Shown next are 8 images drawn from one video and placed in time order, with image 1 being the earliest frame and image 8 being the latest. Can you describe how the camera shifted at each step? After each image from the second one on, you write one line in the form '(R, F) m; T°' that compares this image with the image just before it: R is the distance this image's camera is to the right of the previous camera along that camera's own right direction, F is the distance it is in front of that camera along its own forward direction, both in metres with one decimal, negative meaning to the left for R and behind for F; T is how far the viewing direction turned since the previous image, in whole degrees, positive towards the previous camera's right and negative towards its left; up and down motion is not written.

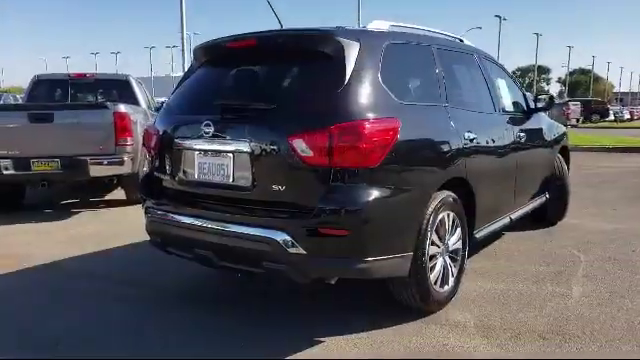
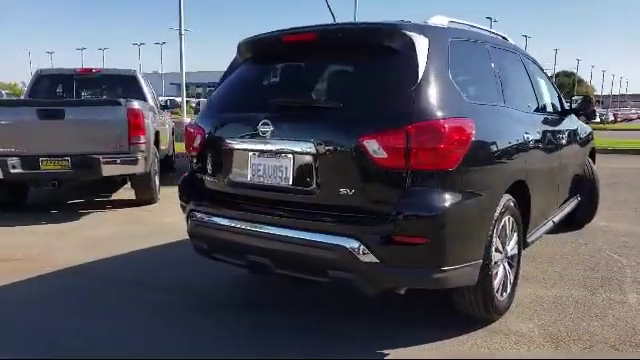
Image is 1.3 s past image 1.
(-0.5, +0.2) m; +2°
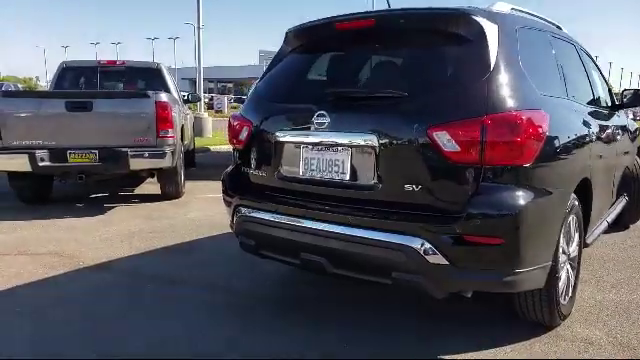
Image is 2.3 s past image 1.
(-0.3, +0.2) m; -1°
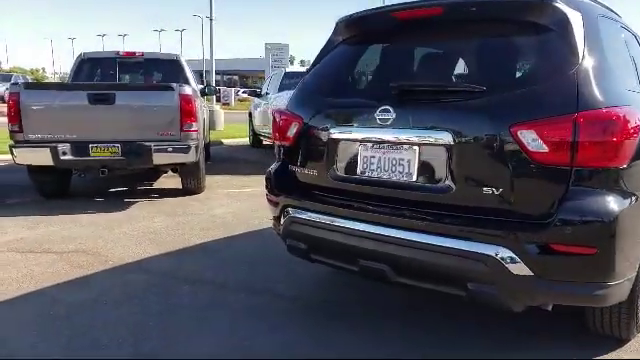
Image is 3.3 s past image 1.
(-0.3, +0.2) m; -1°
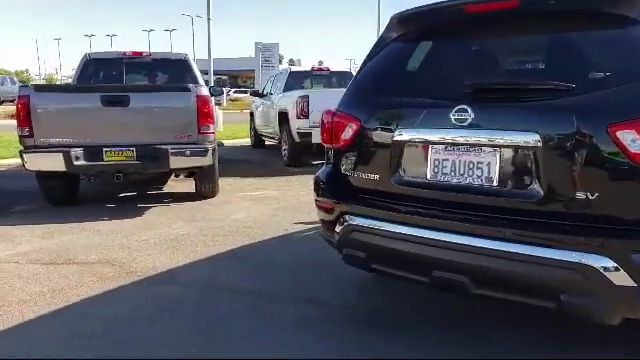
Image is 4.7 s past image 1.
(-0.4, +0.2) m; +1°
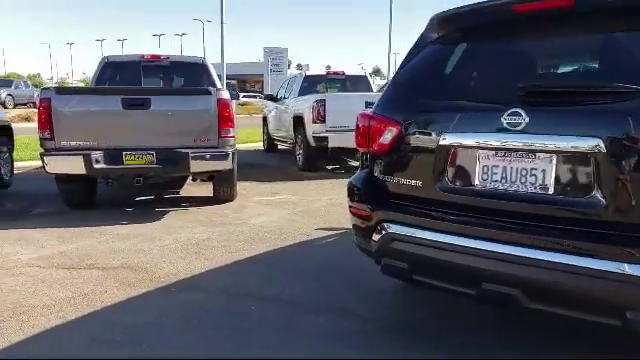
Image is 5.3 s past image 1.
(-0.2, +0.1) m; -1°
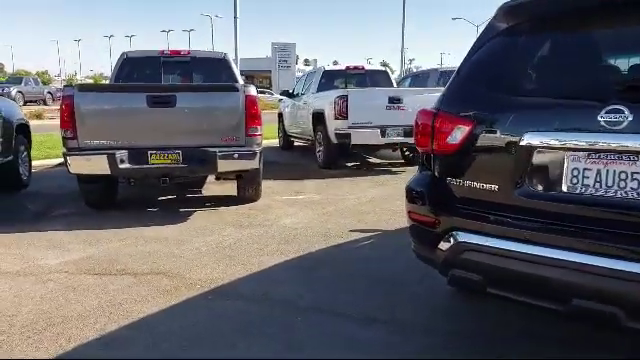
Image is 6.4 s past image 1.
(-0.3, +0.3) m; -1°
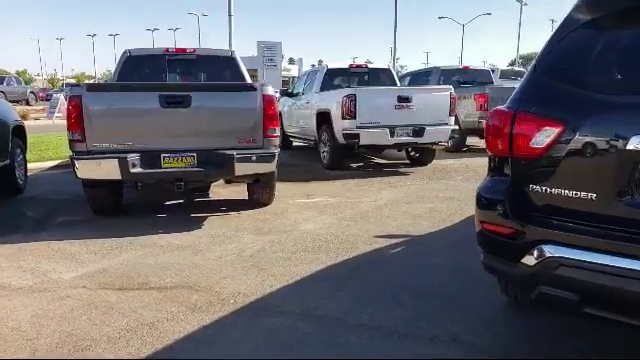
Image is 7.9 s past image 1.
(-0.5, +0.3) m; +2°
